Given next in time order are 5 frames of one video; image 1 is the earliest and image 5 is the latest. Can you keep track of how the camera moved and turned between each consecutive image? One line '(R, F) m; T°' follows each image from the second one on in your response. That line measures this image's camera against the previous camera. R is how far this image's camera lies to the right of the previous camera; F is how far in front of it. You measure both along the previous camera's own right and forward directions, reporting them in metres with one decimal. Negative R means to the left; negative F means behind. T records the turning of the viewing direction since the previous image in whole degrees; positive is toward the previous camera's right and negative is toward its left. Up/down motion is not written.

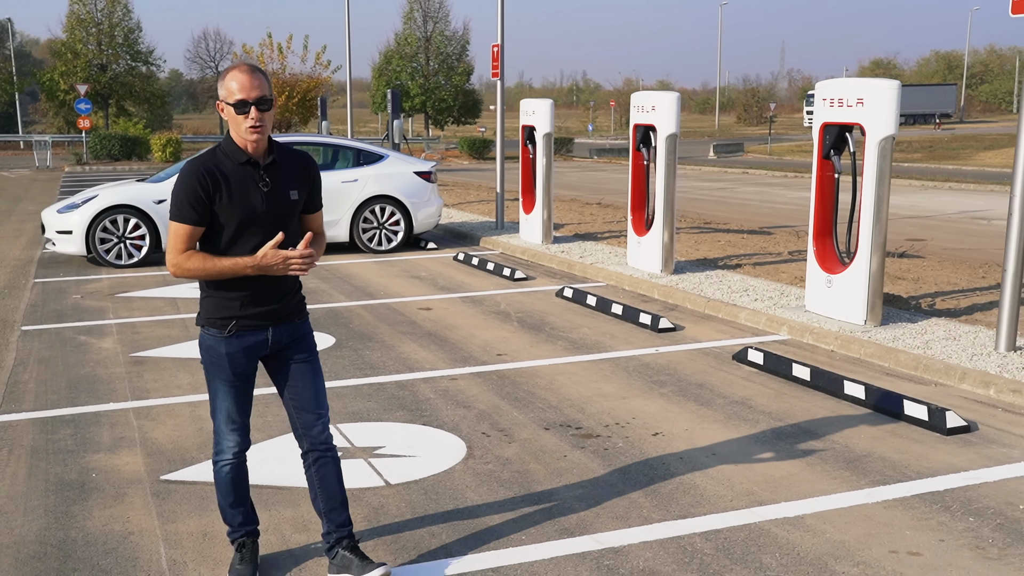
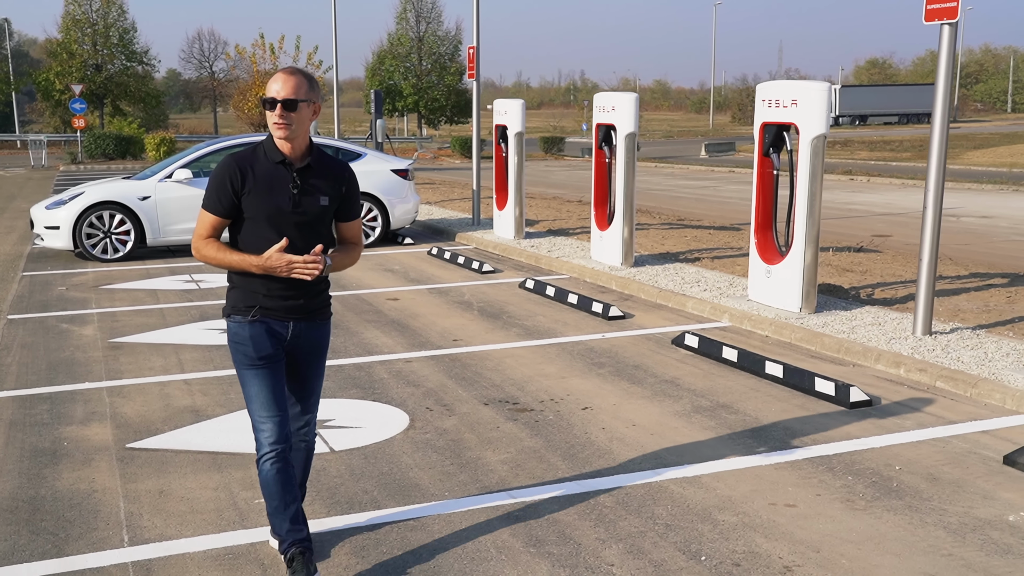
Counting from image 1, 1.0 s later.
(+0.4, -0.5) m; 0°
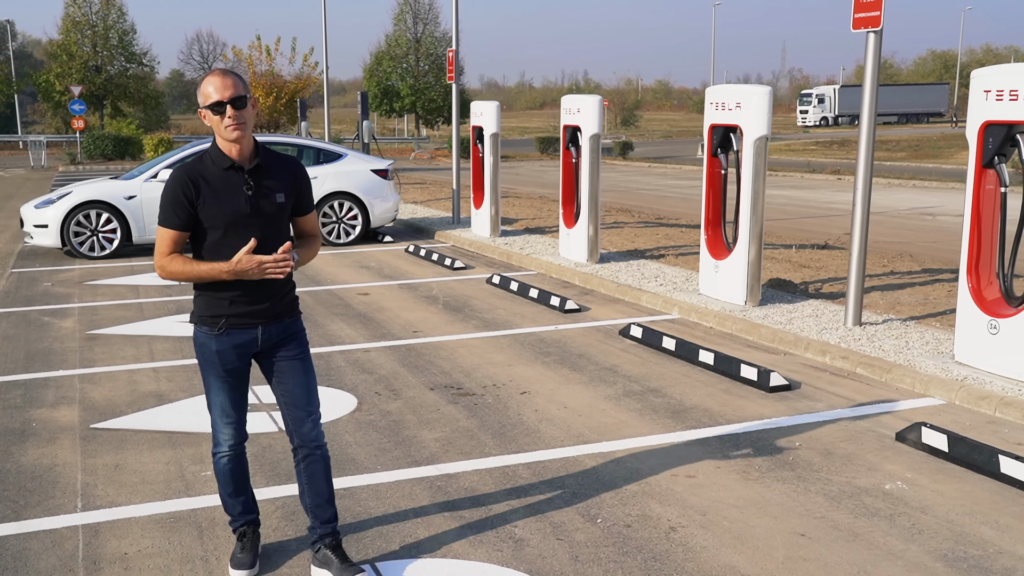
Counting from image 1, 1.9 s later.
(+0.4, -0.4) m; 0°
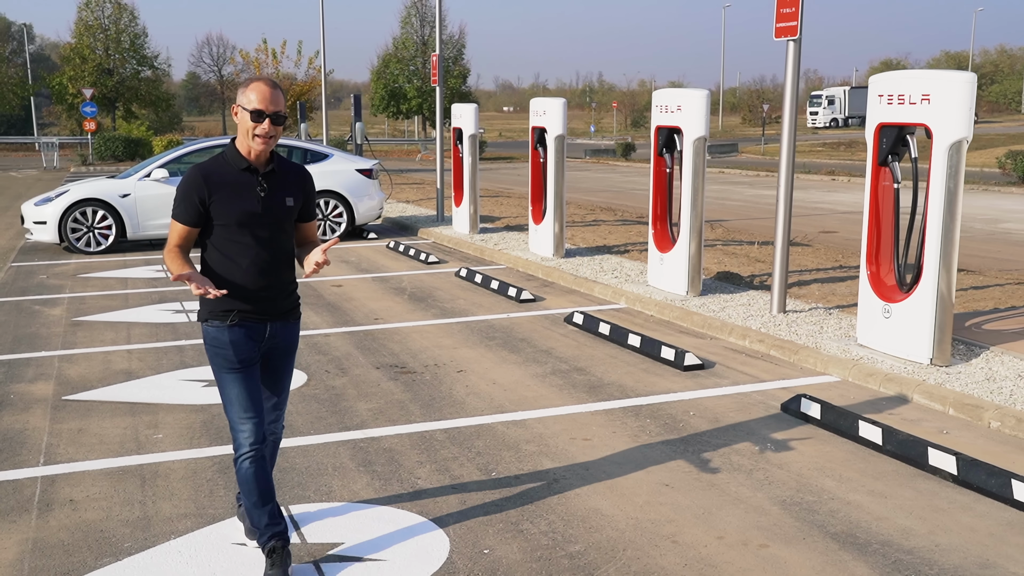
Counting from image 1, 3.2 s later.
(+0.6, -0.6) m; -1°
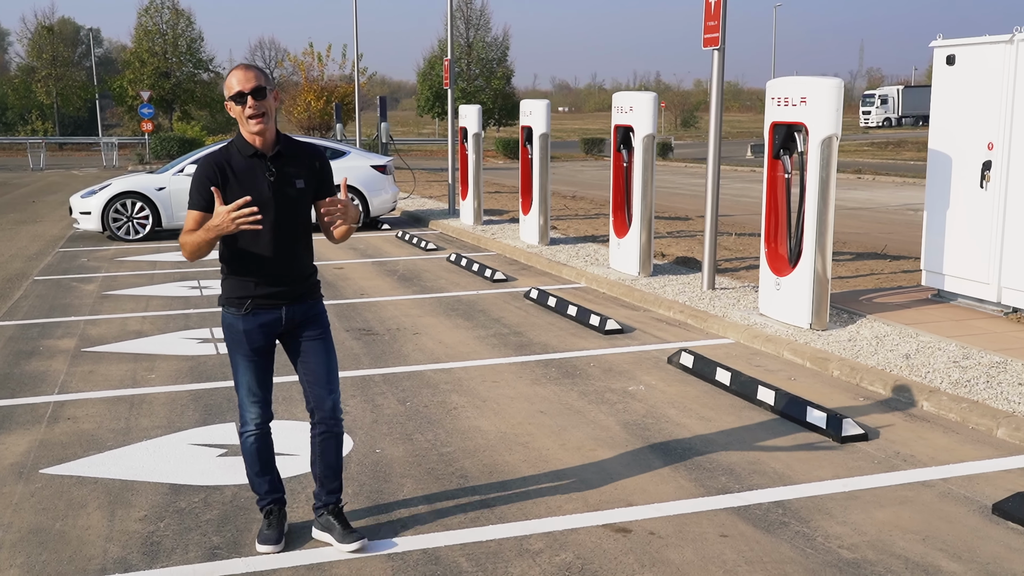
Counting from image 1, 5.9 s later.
(+0.9, -1.1) m; -3°
